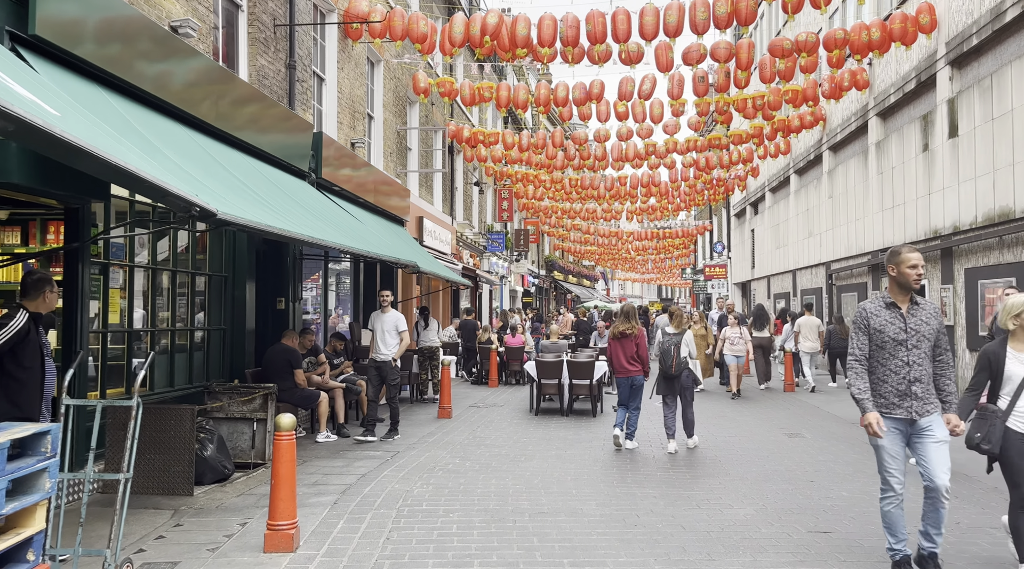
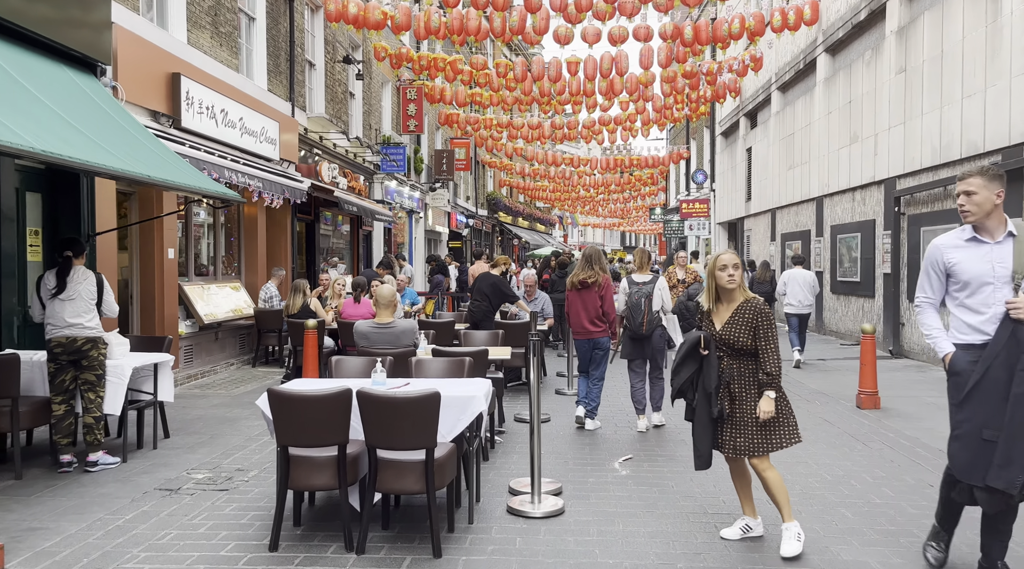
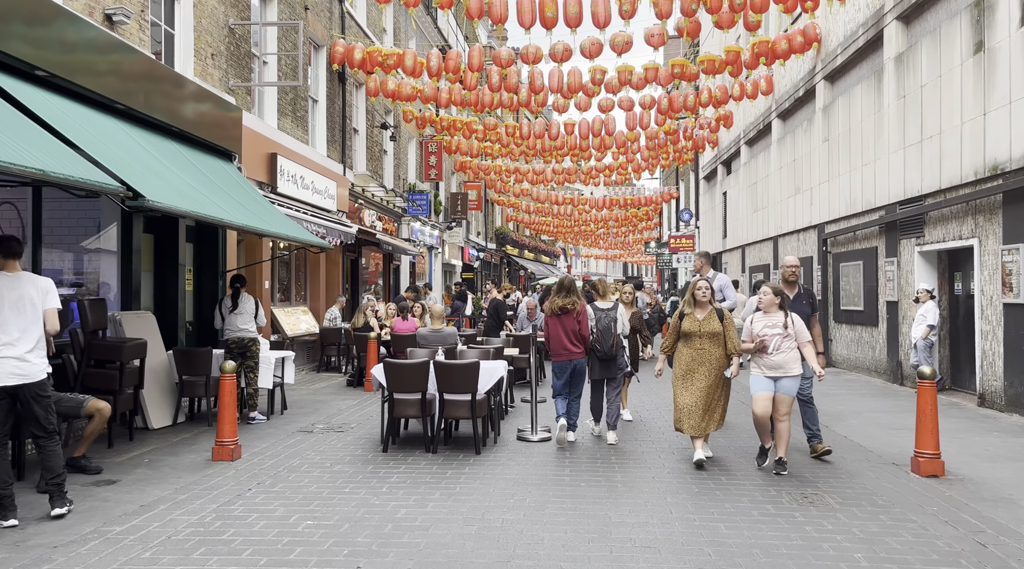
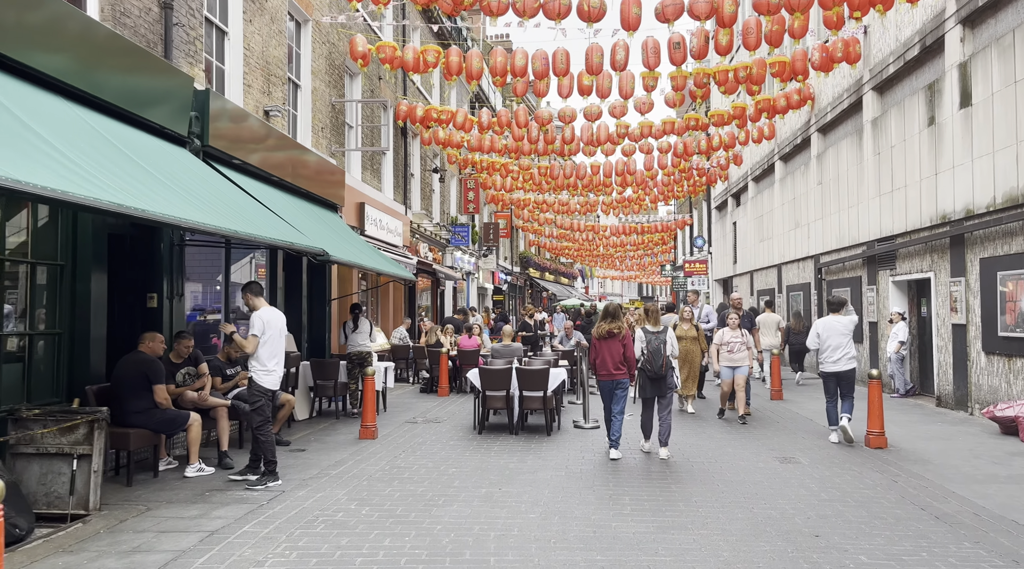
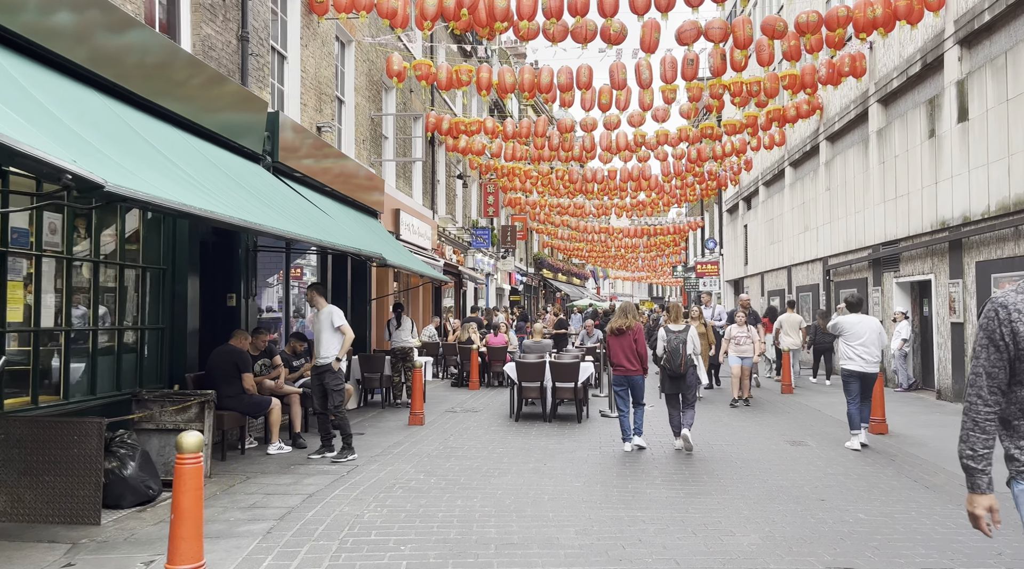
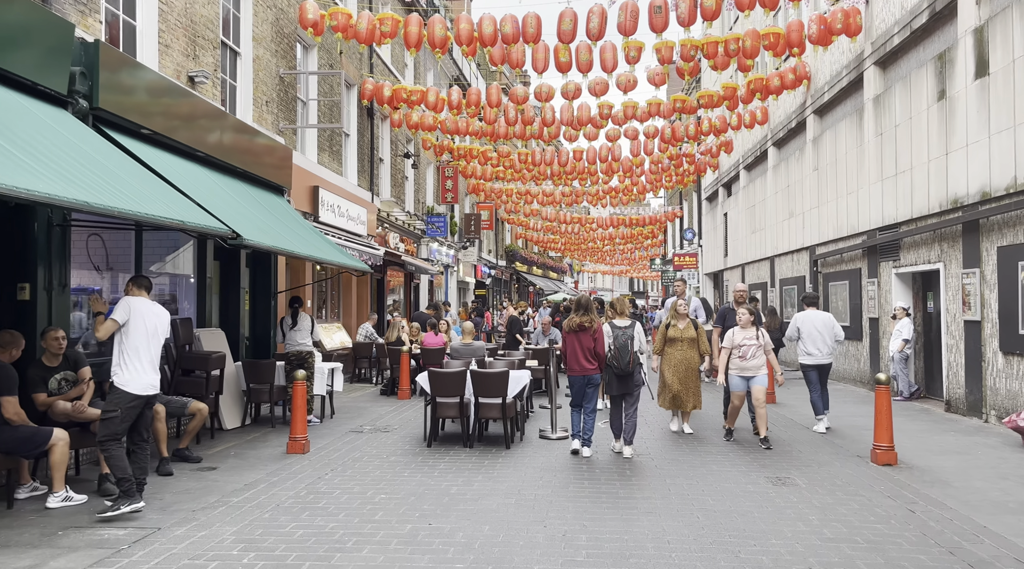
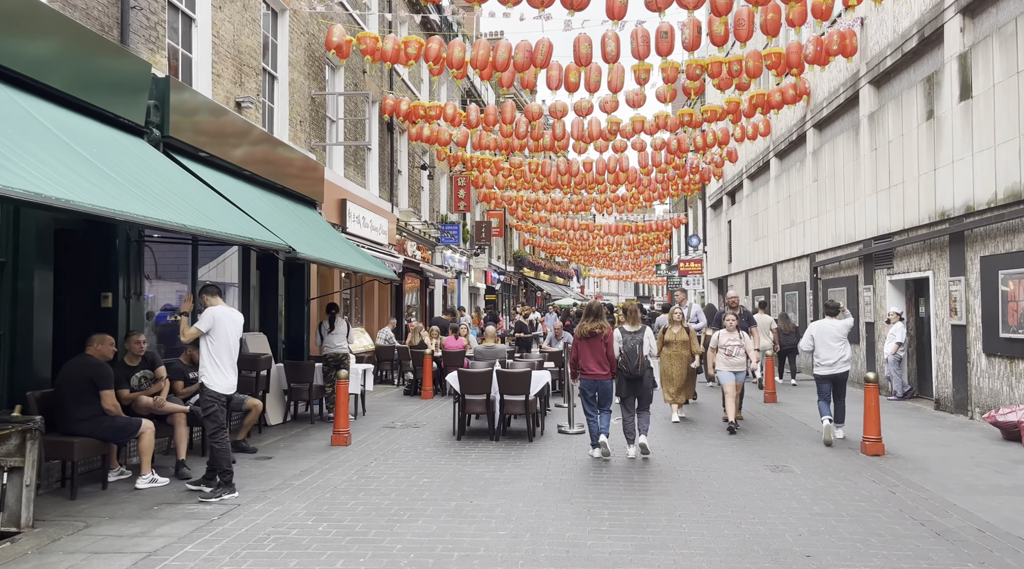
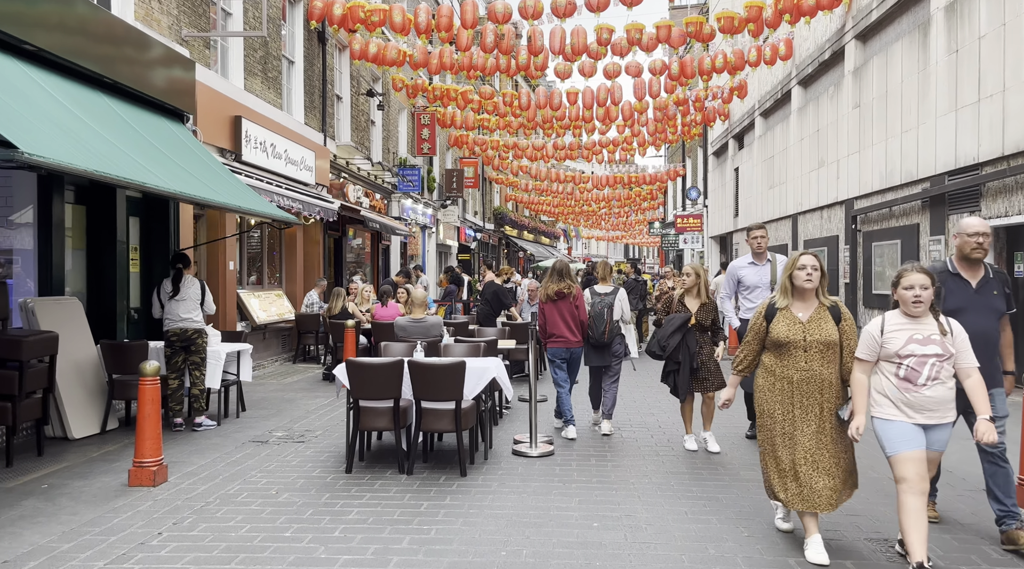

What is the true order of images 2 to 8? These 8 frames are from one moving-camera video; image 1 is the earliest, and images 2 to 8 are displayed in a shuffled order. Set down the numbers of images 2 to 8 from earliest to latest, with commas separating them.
5, 4, 7, 6, 3, 8, 2
